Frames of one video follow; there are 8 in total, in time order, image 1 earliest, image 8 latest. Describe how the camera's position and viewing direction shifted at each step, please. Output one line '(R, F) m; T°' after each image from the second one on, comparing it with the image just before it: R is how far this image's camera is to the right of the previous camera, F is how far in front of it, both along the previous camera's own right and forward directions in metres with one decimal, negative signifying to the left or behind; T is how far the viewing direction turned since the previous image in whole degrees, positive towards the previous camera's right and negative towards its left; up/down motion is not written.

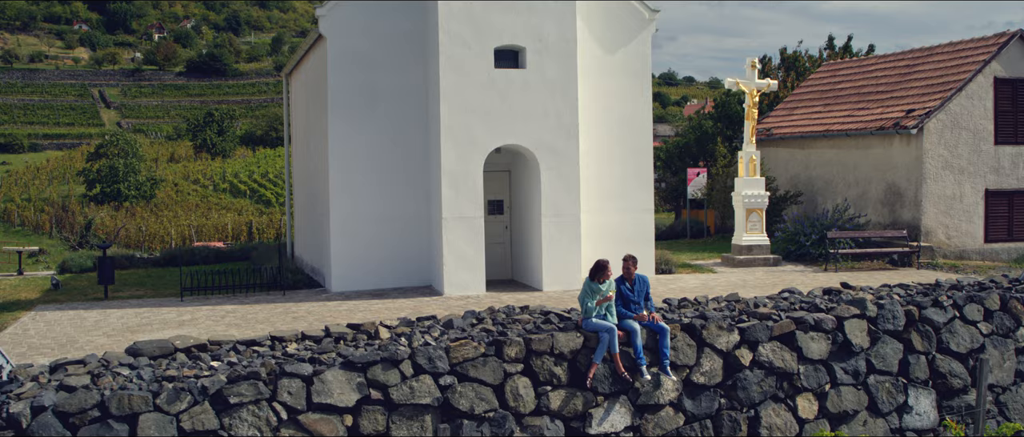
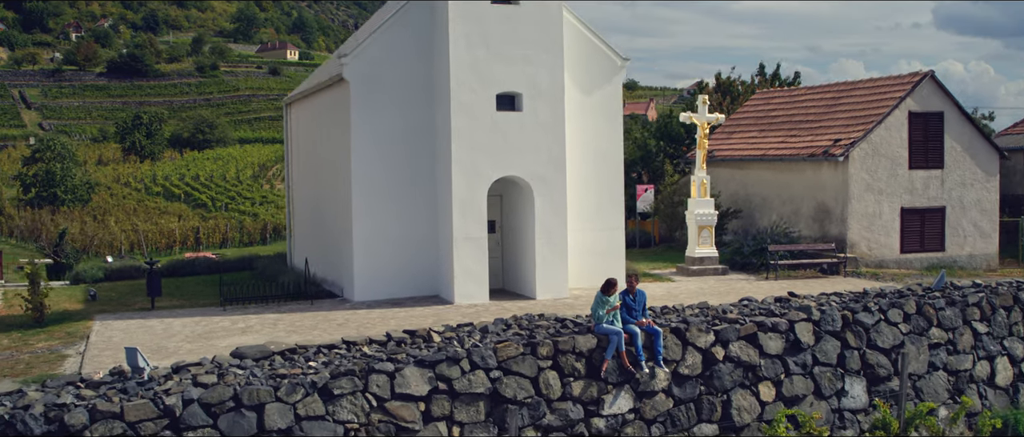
(-0.9, -2.2) m; +4°
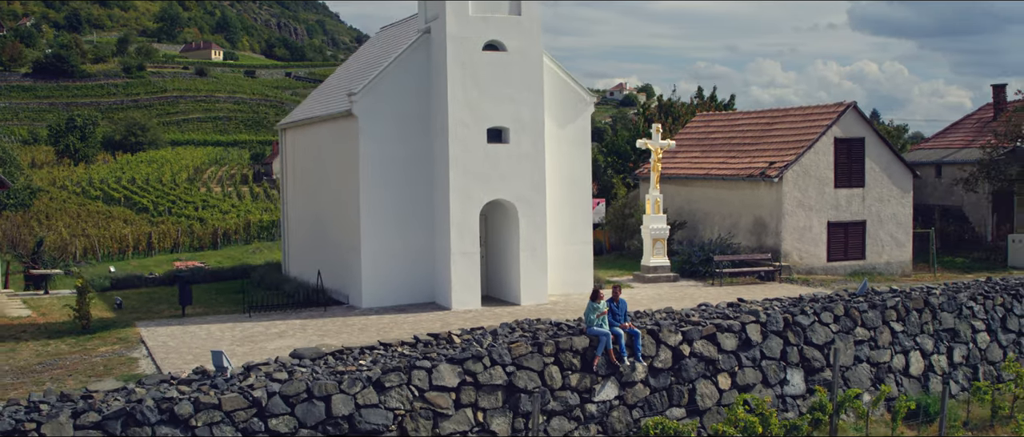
(-0.8, -2.3) m; +3°
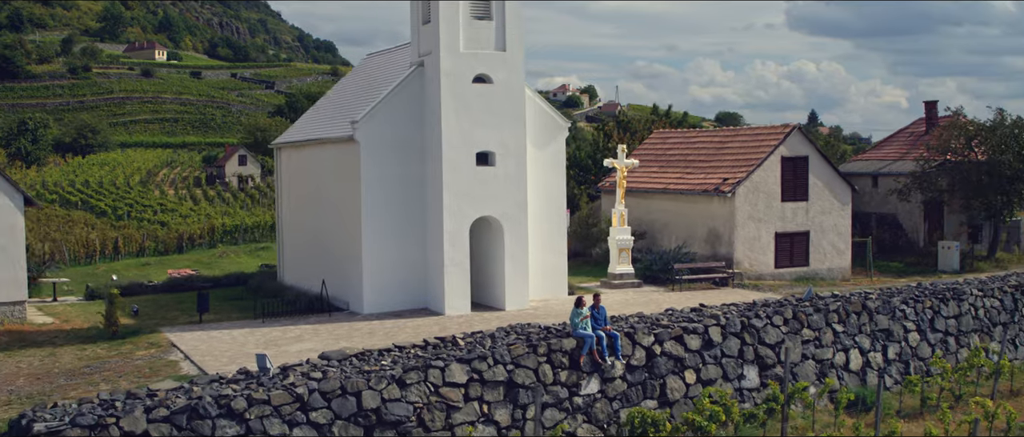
(-0.6, -2.0) m; +2°
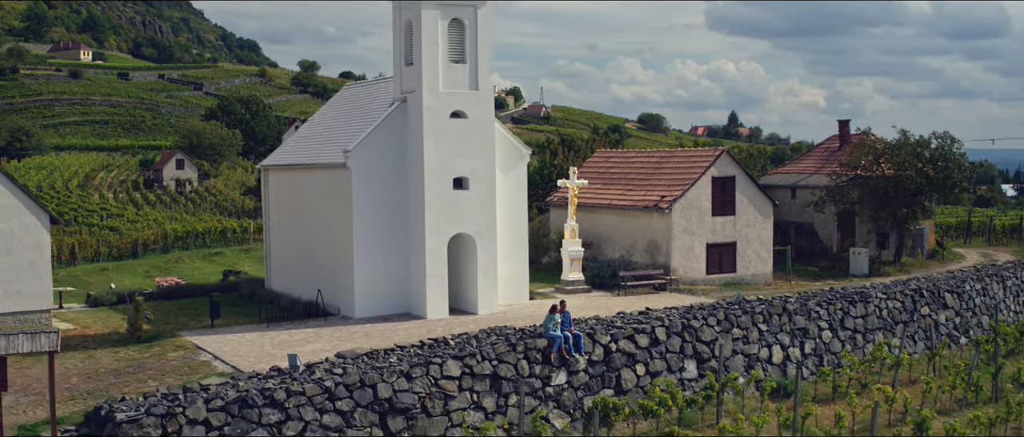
(-0.8, -2.9) m; +3°
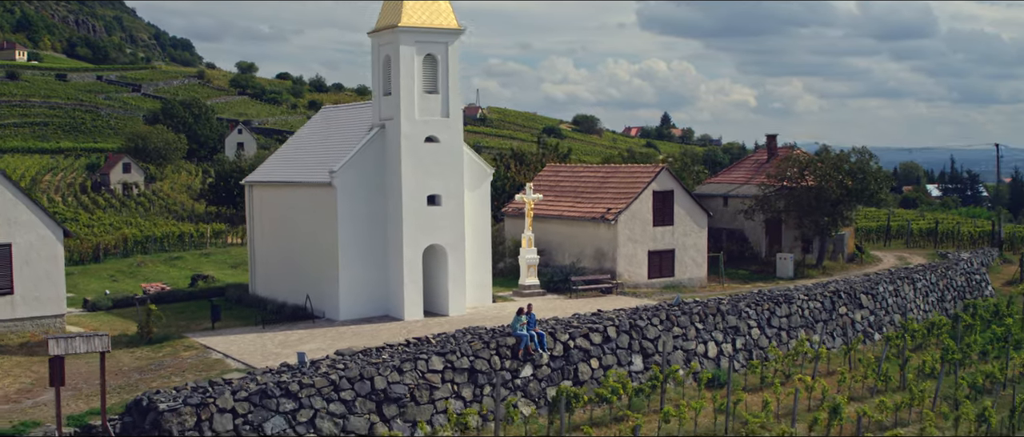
(-0.6, -2.9) m; +3°
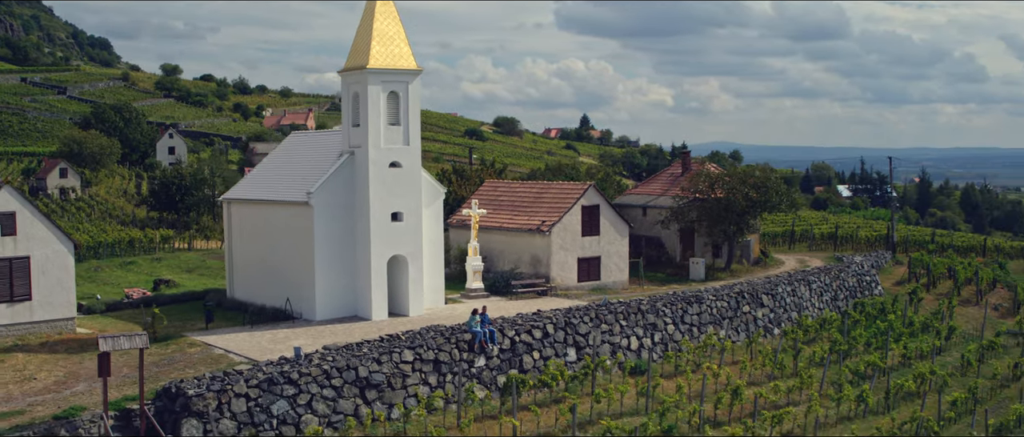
(-0.7, -4.2) m; +3°
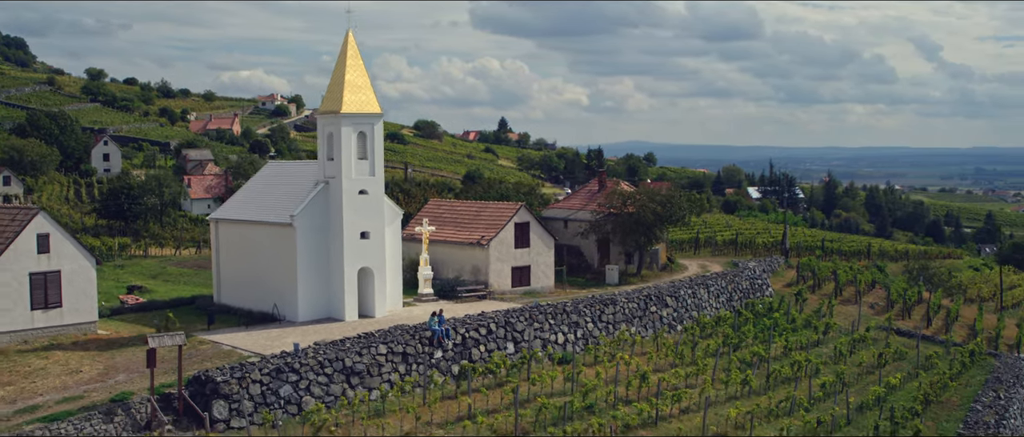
(-0.8, -6.2) m; +4°
